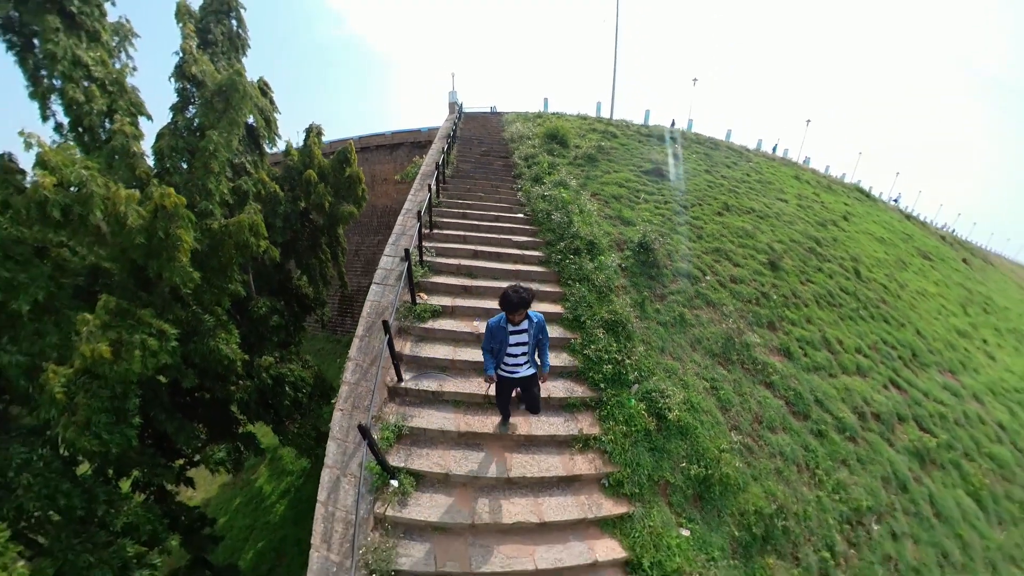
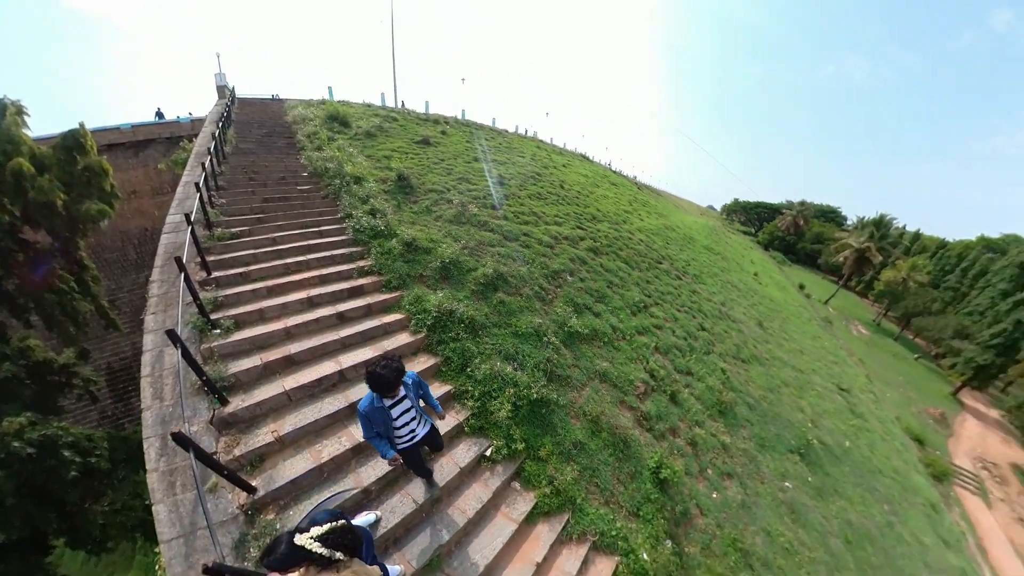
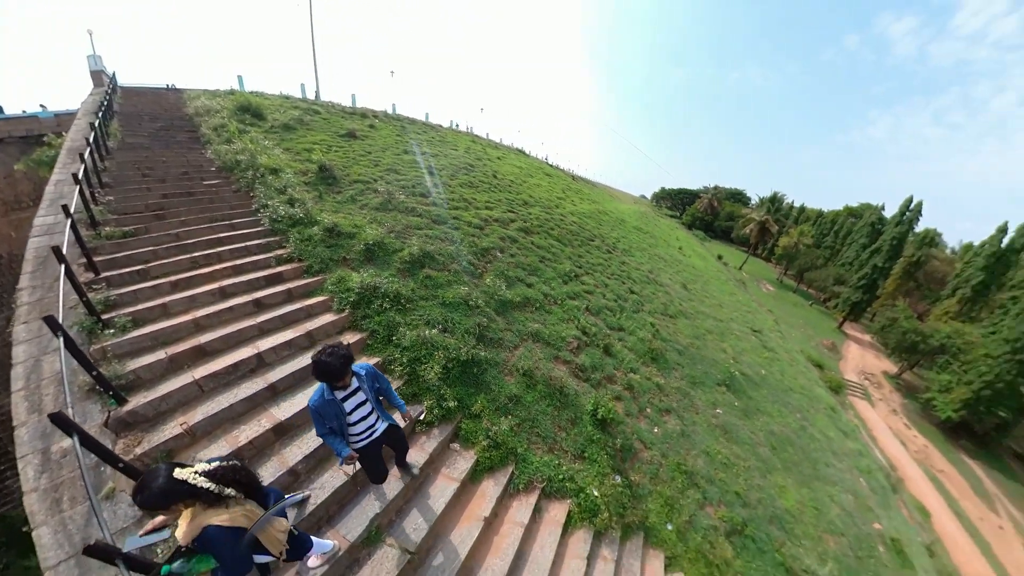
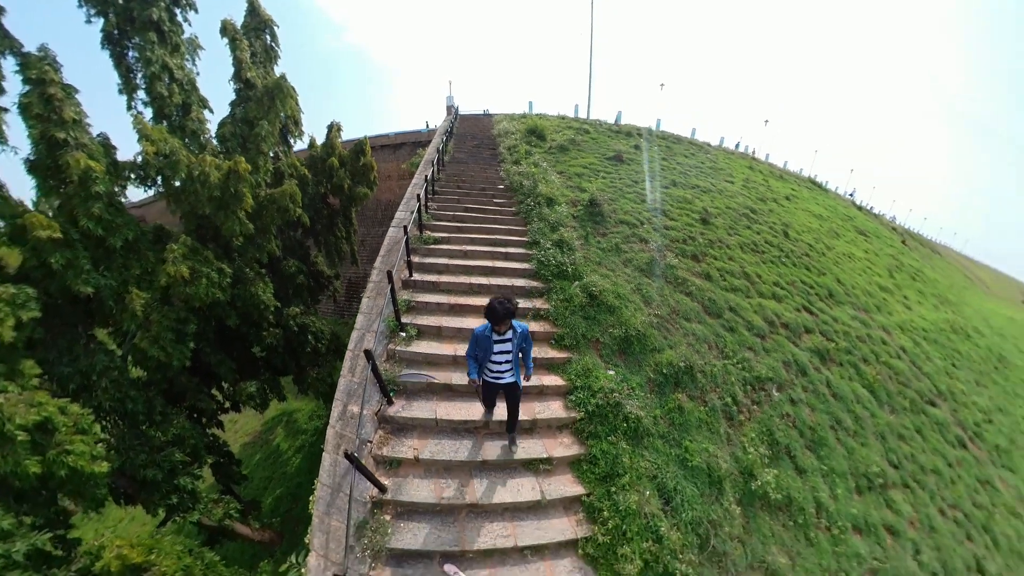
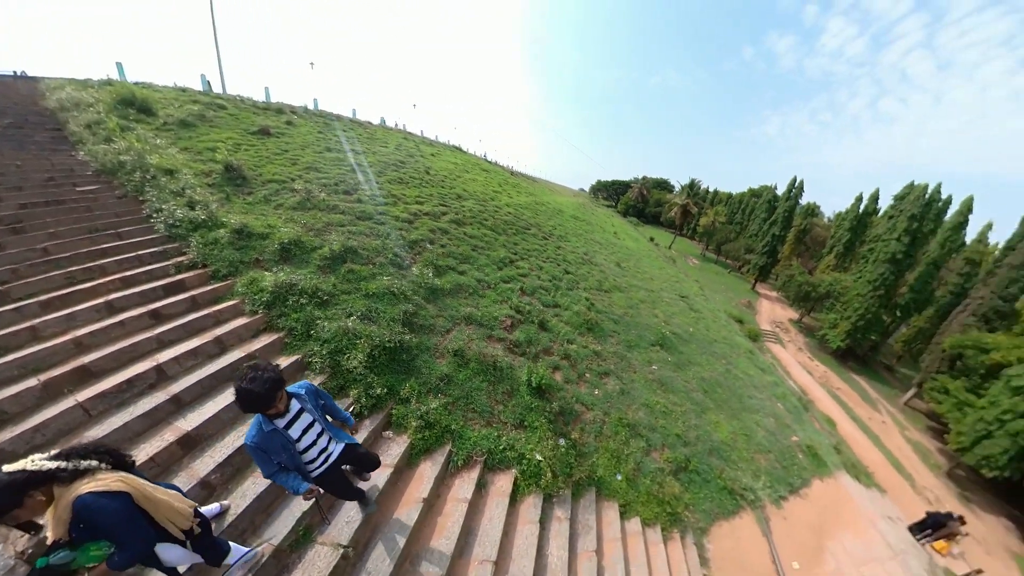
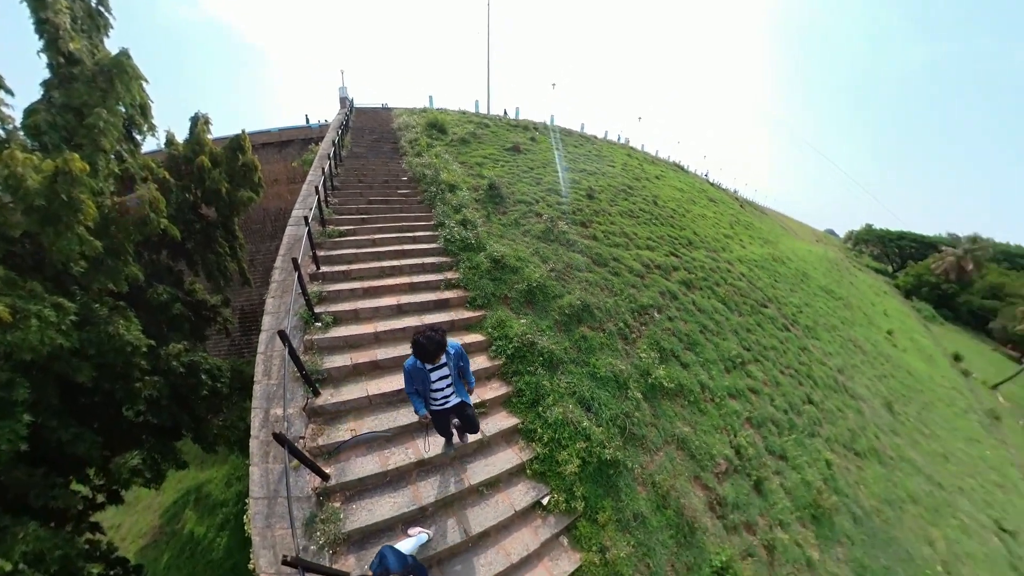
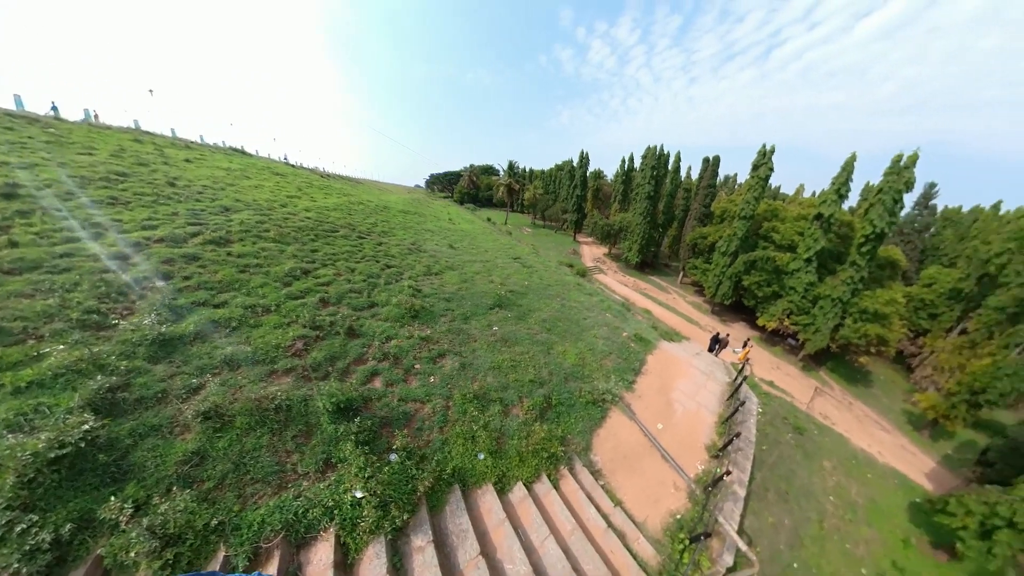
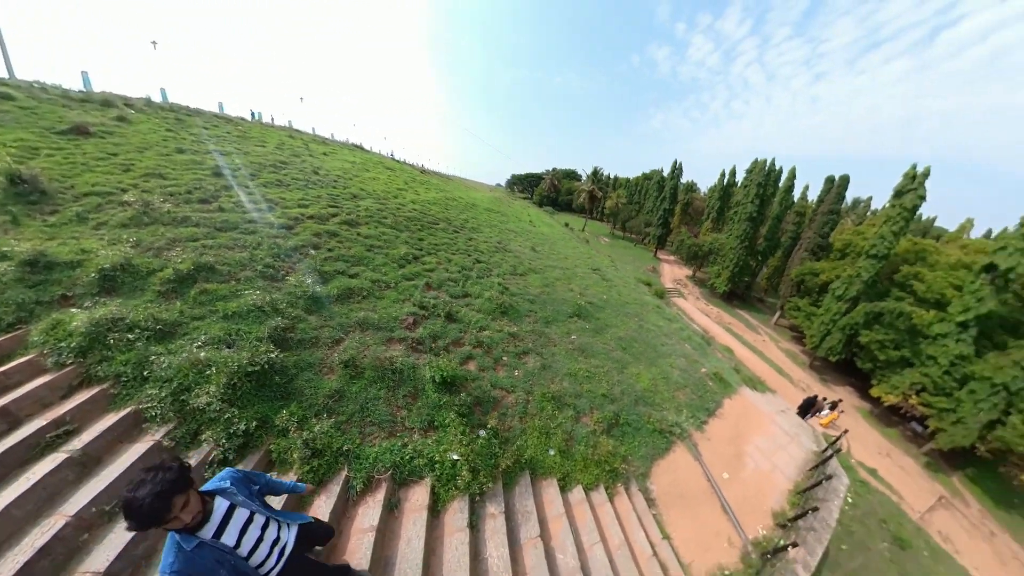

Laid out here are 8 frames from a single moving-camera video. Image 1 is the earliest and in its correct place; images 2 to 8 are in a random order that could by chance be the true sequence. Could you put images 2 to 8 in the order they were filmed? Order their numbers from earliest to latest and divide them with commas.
4, 6, 2, 3, 5, 8, 7
